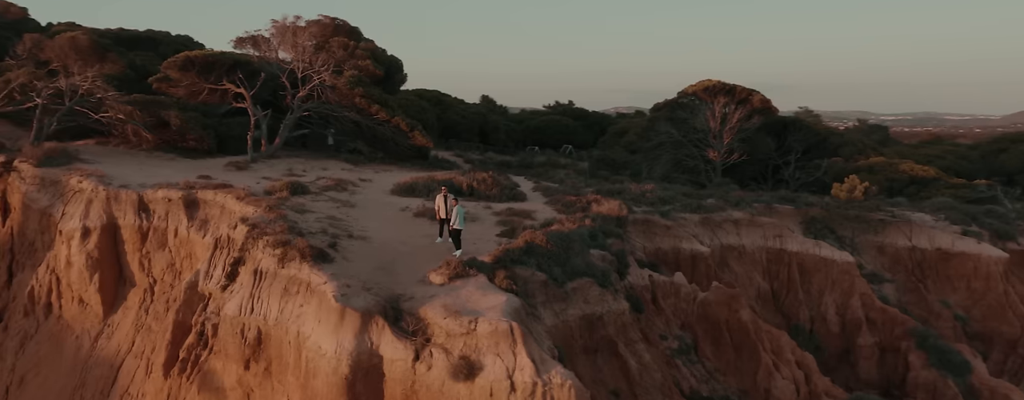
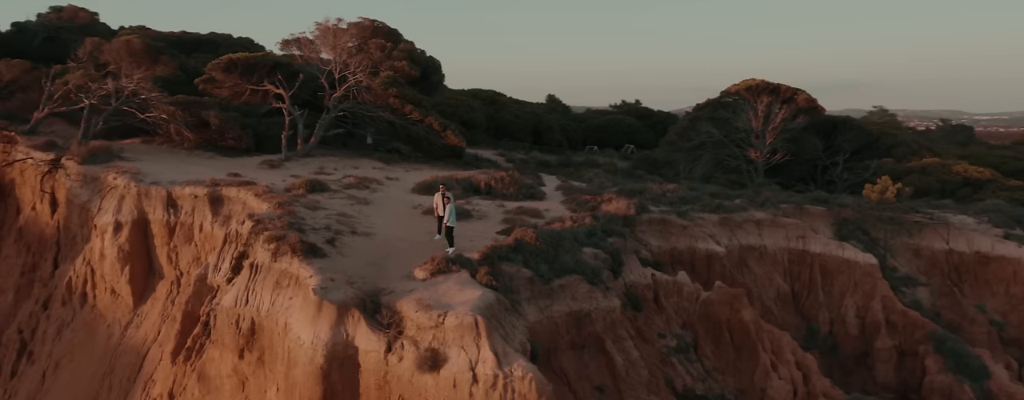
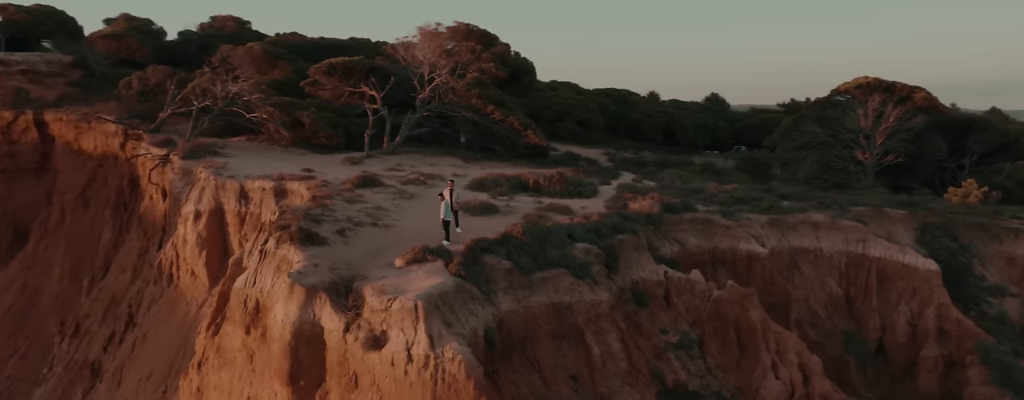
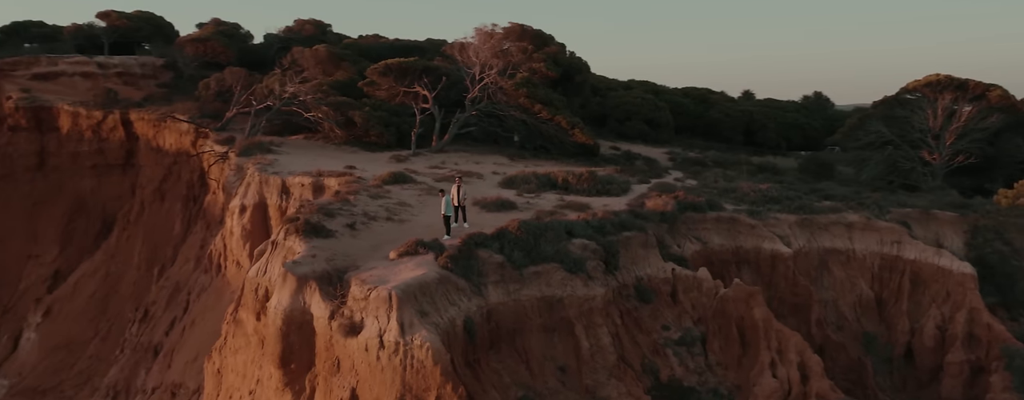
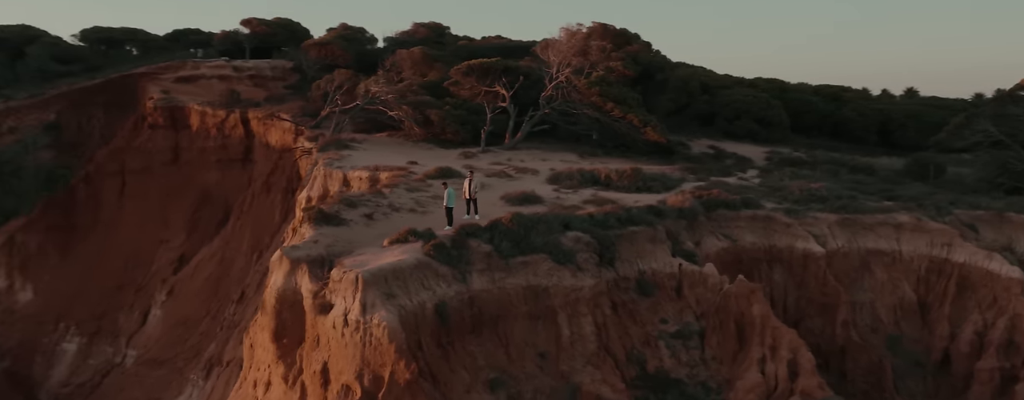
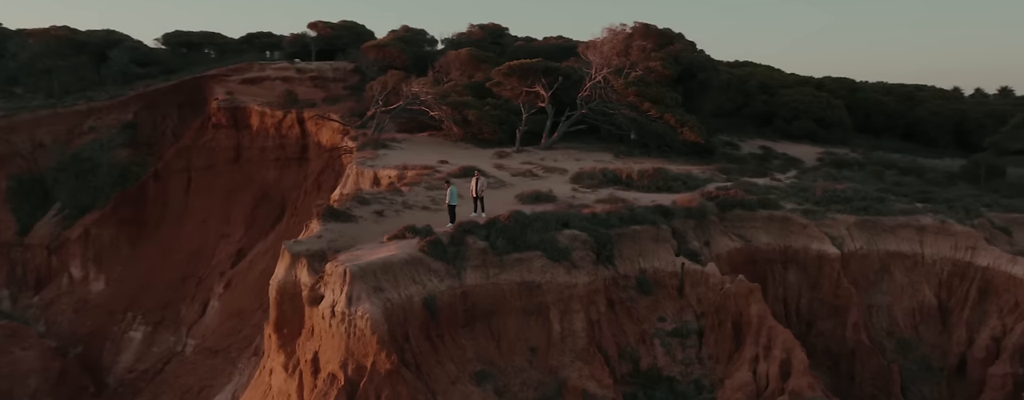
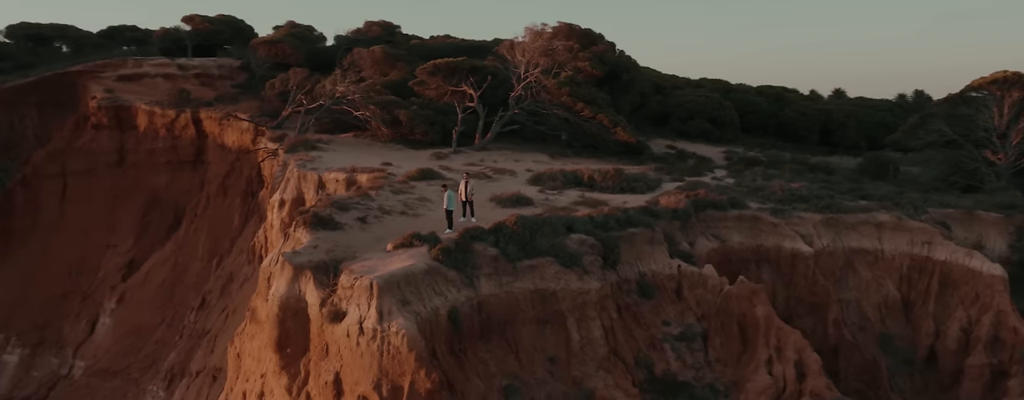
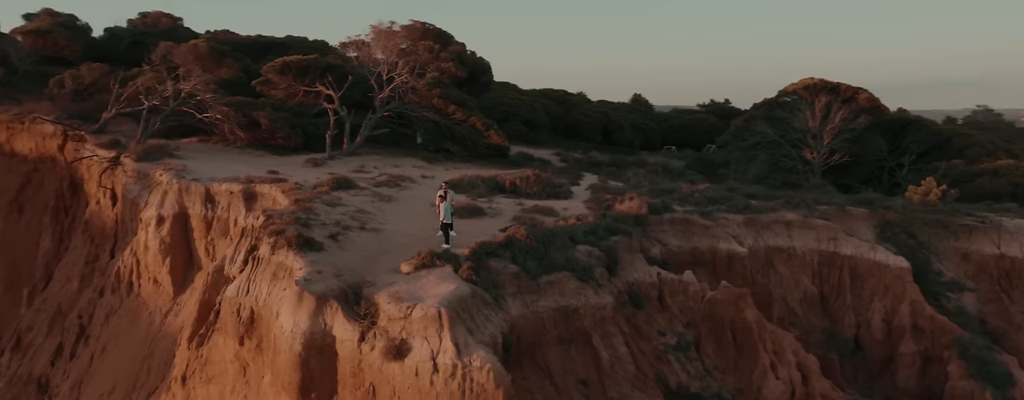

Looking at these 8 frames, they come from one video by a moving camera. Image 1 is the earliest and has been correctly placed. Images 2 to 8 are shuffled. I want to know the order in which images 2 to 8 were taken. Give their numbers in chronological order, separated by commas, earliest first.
2, 8, 3, 4, 7, 5, 6
